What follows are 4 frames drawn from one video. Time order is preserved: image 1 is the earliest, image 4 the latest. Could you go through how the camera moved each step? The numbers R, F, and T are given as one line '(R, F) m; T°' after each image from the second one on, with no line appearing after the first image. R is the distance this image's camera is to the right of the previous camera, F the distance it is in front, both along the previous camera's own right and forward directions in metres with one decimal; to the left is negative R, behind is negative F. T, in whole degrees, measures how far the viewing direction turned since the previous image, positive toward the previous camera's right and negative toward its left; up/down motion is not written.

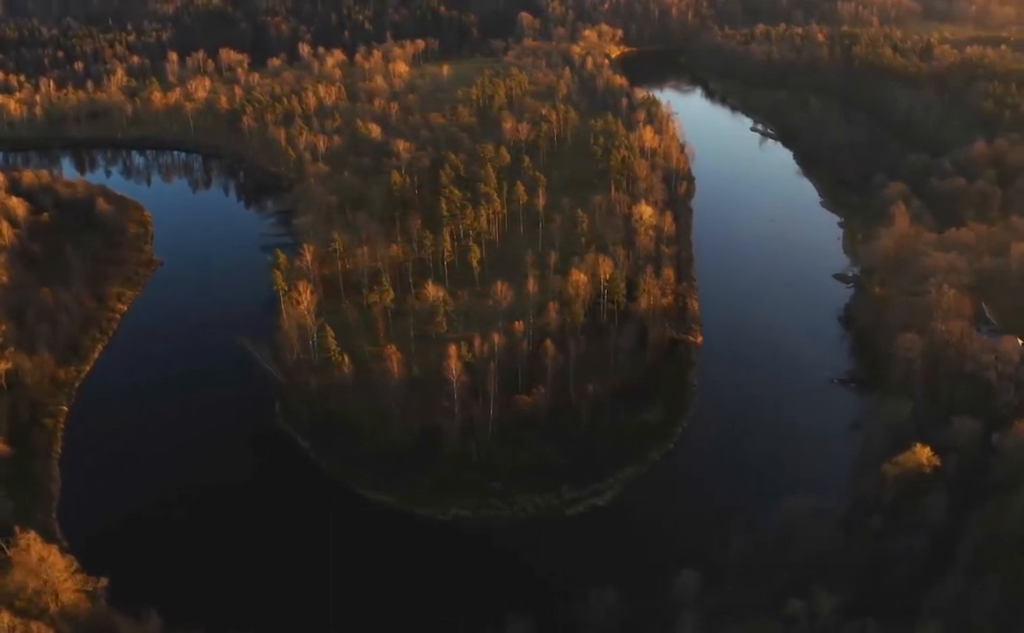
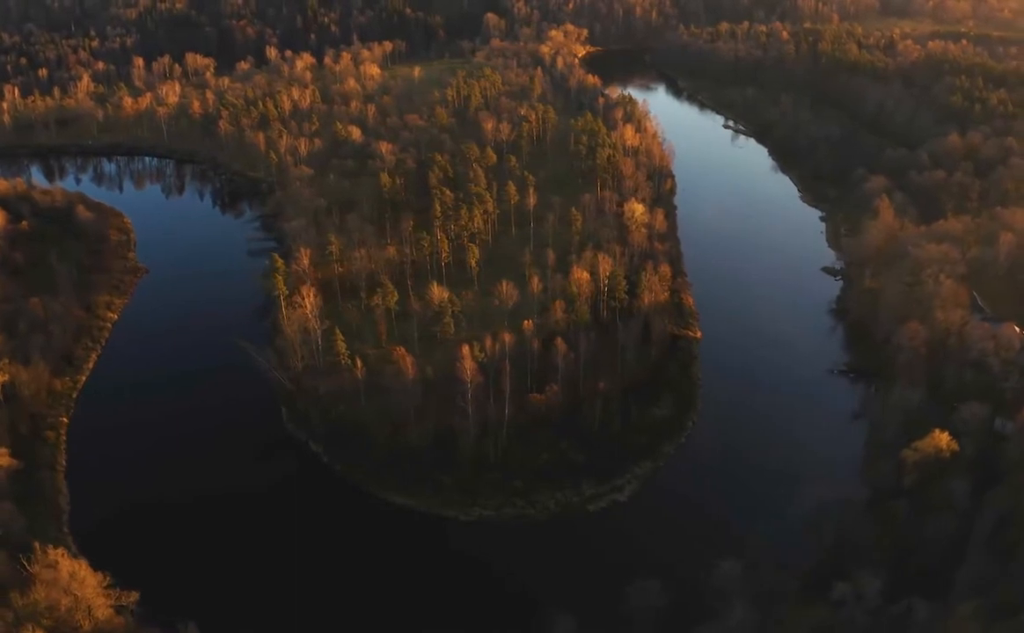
(-1.0, +0.2) m; +2°
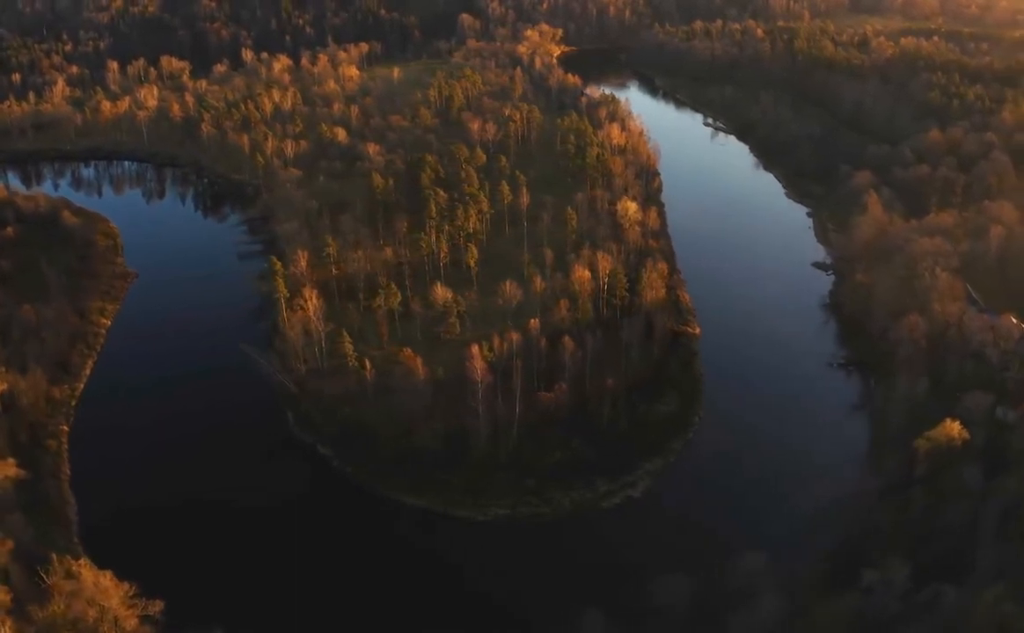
(-0.7, +0.1) m; +1°
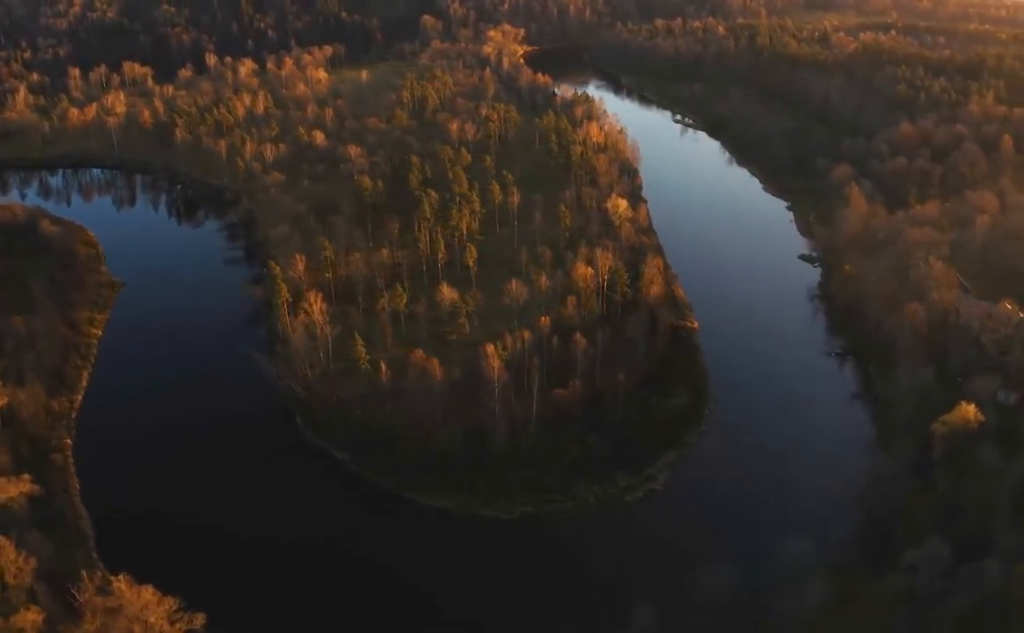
(-1.1, +0.1) m; +2°
